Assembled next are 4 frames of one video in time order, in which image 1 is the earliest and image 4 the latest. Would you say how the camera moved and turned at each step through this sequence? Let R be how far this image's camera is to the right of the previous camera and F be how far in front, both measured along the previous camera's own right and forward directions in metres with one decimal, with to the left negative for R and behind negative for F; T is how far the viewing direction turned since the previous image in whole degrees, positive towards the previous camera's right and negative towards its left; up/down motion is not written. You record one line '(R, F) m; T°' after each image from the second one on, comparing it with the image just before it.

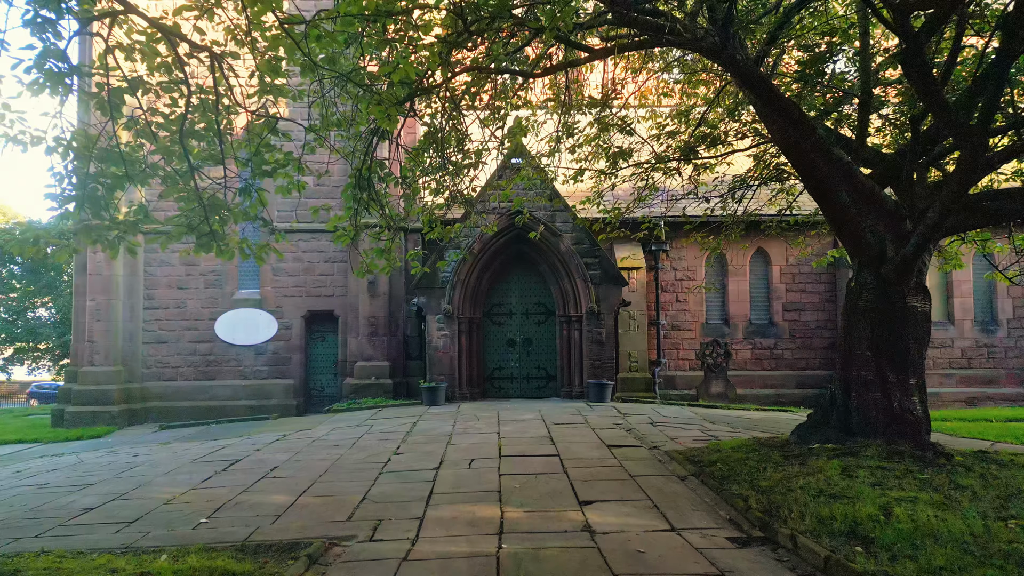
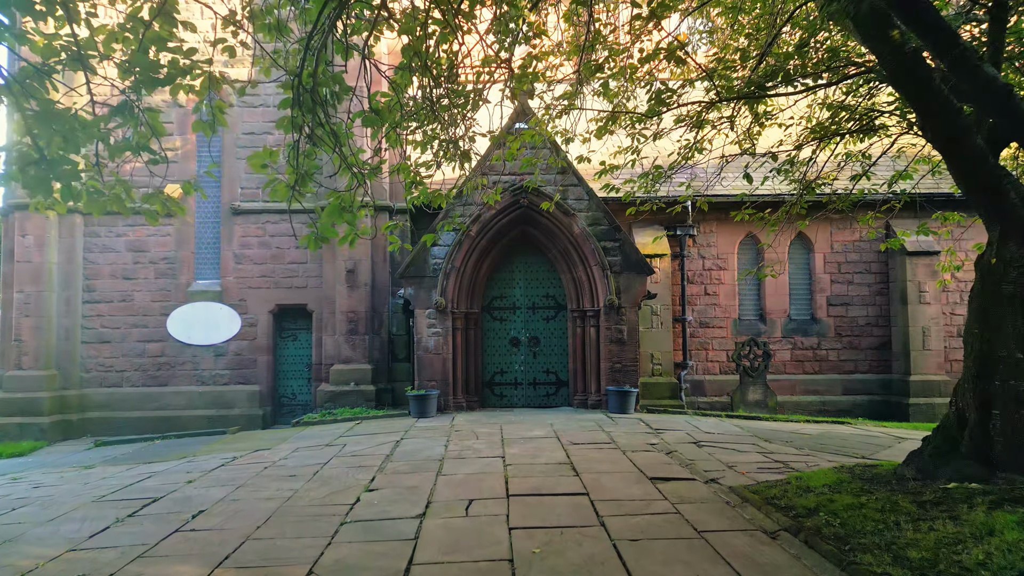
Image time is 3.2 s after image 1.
(-0.2, +1.8) m; 0°
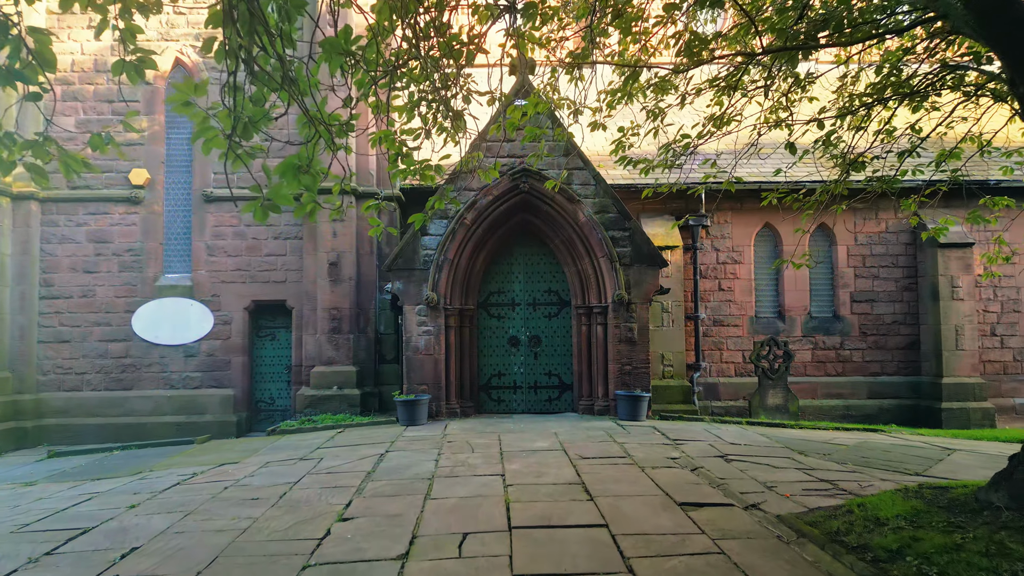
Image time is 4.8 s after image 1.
(-0.1, +0.9) m; 0°
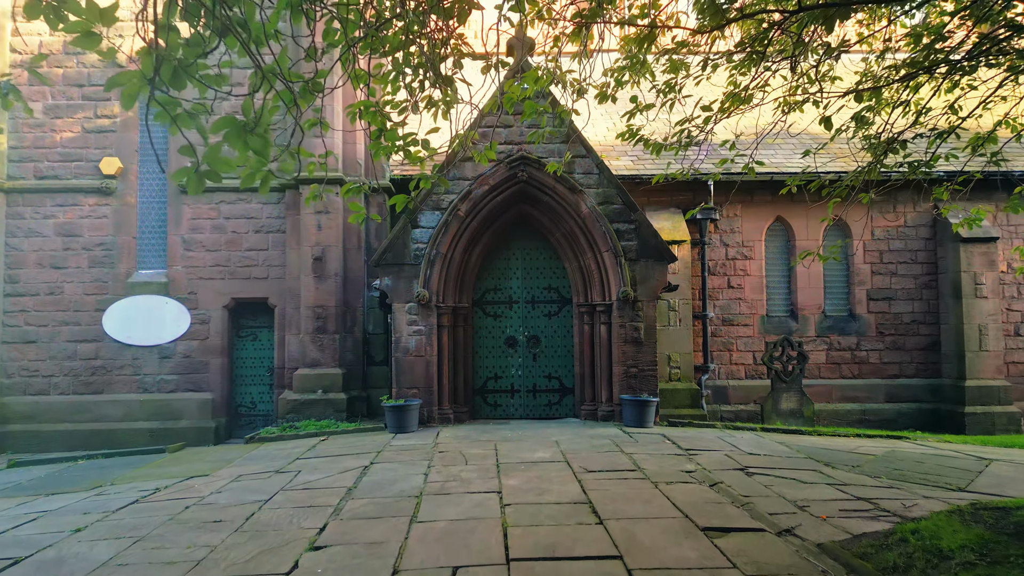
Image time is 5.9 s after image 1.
(0.0, +0.6) m; 0°
